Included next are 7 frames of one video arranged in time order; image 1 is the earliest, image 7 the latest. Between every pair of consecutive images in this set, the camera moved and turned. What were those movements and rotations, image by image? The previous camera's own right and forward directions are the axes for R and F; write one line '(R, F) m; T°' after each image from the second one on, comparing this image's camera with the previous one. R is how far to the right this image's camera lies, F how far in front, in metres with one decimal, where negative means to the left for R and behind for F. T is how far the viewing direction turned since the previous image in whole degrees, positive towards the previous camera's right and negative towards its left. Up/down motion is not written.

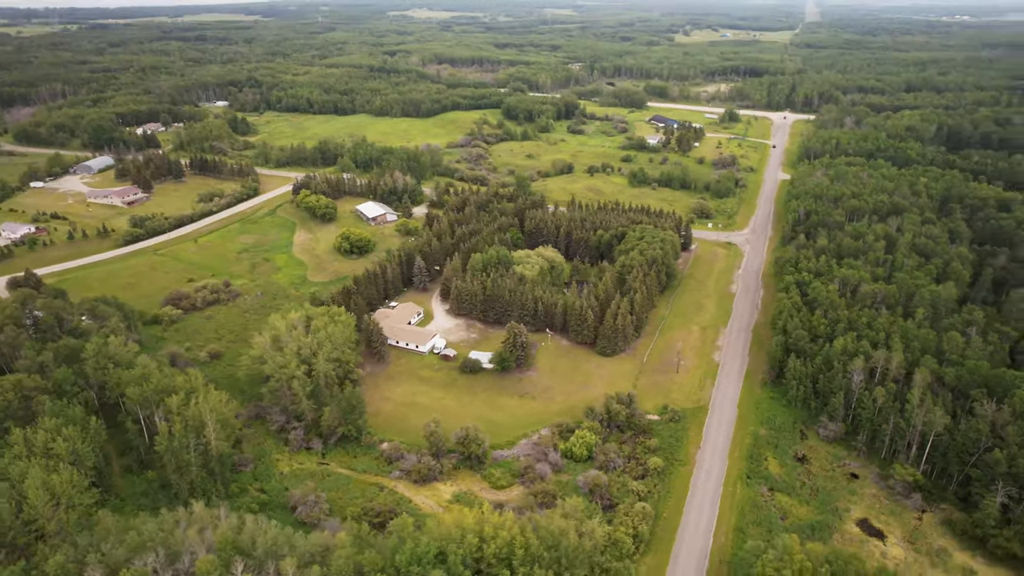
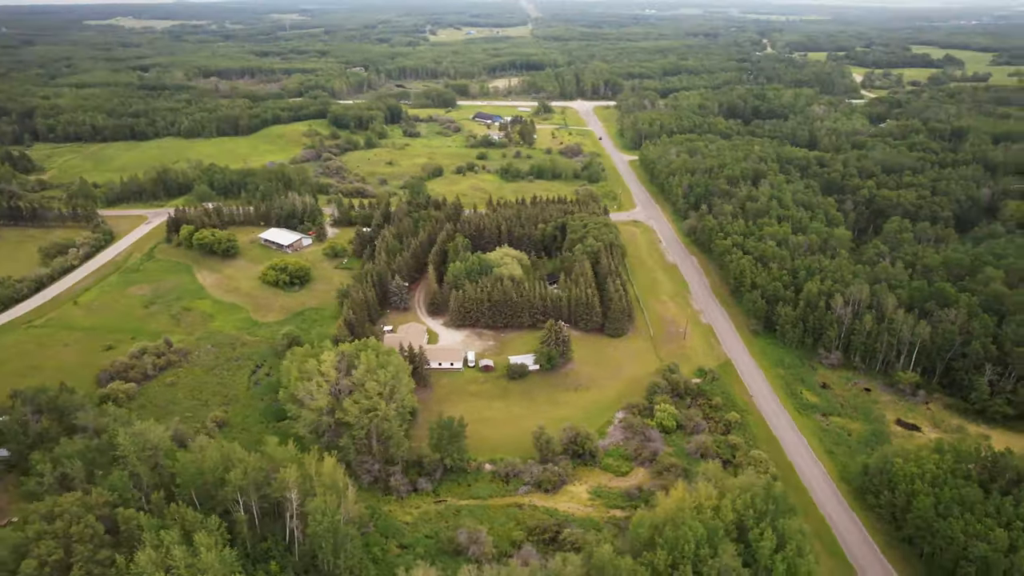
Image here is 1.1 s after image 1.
(-19.7, +3.2) m; +20°
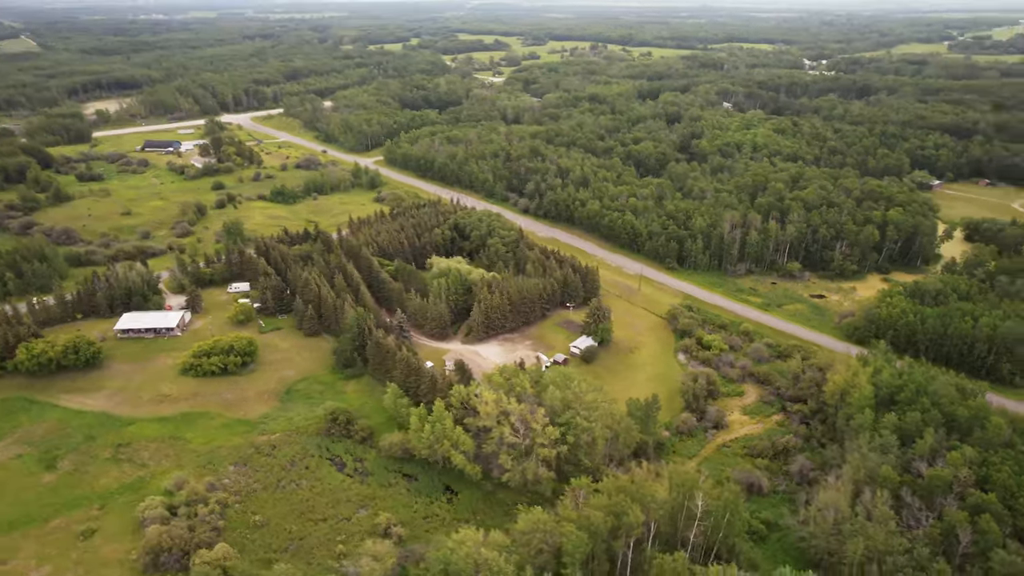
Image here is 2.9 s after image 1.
(-33.1, +10.2) m; +35°
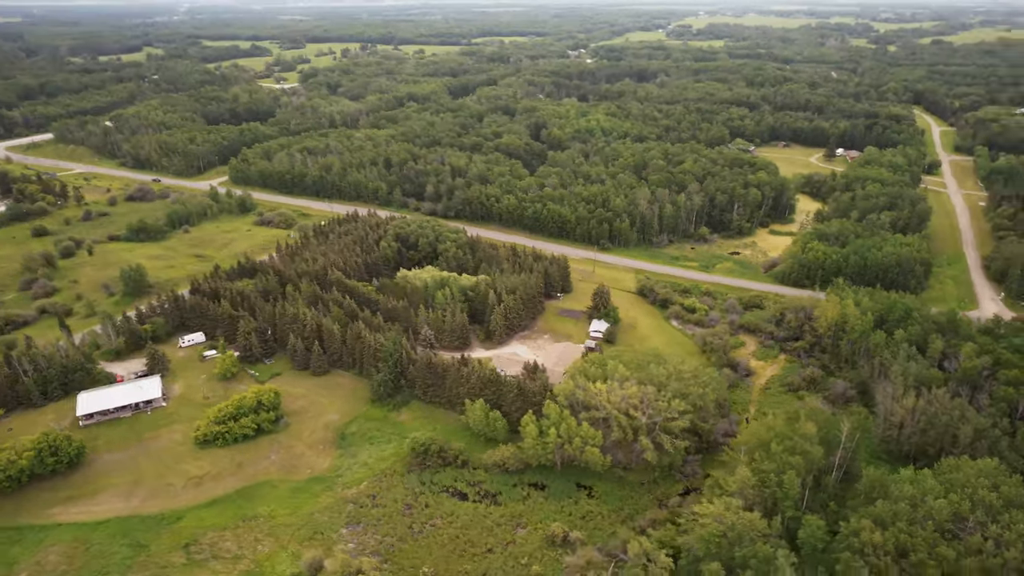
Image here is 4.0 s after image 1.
(-19.9, +3.3) m; +20°
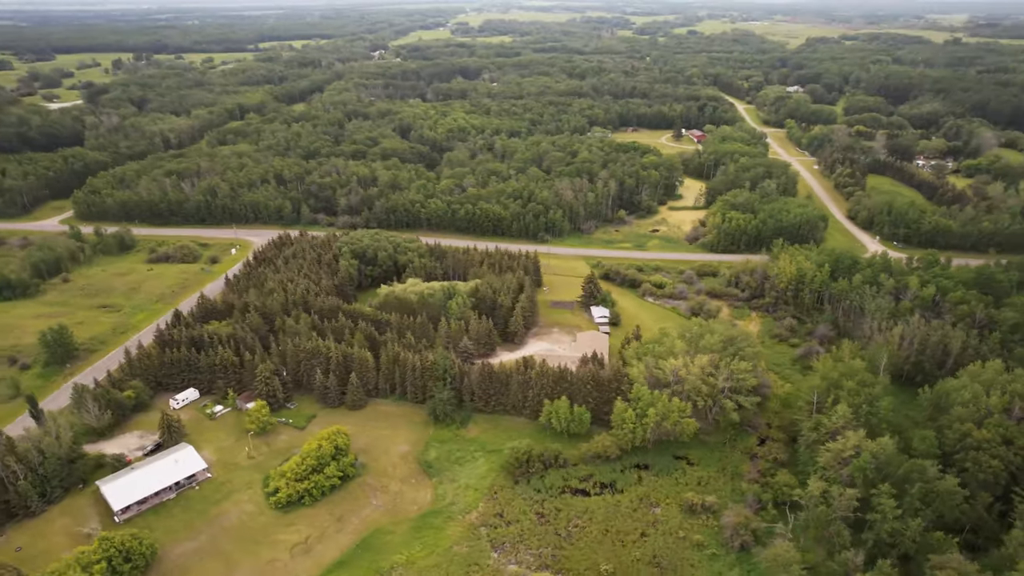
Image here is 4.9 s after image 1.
(-17.6, +2.6) m; +18°
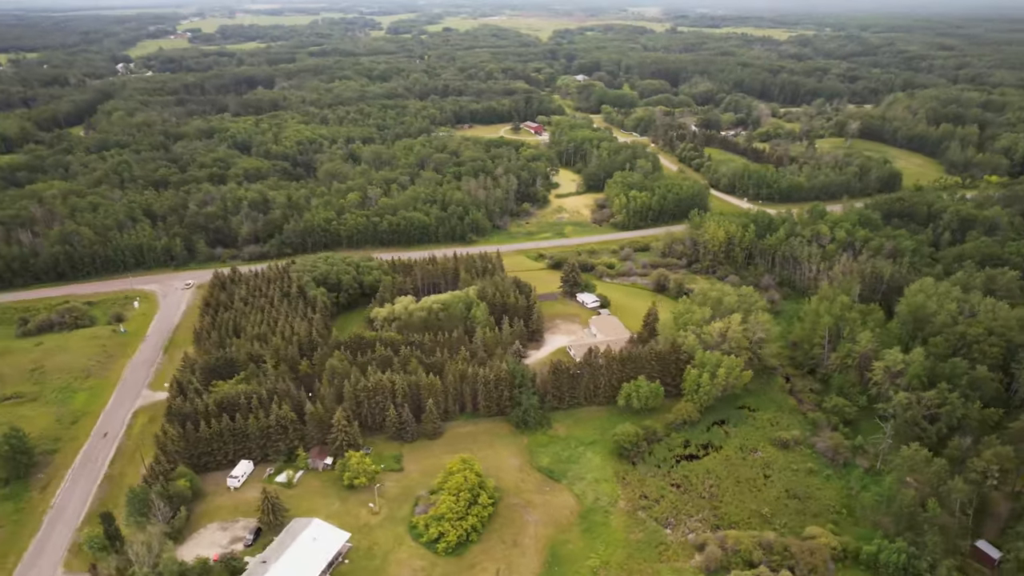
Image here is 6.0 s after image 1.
(-20.1, +3.3) m; +20°
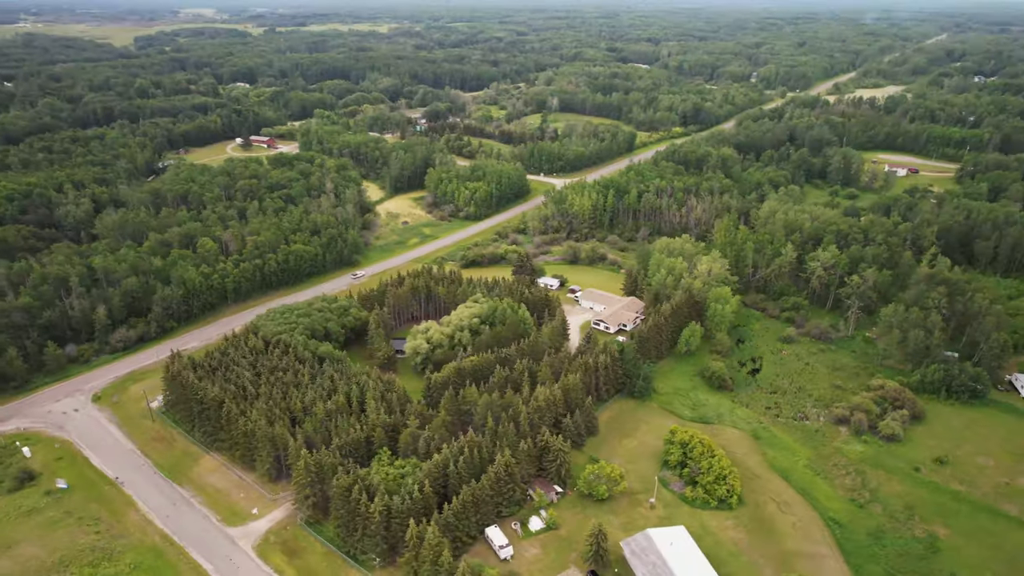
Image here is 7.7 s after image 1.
(-31.4, +9.0) m; +33°
